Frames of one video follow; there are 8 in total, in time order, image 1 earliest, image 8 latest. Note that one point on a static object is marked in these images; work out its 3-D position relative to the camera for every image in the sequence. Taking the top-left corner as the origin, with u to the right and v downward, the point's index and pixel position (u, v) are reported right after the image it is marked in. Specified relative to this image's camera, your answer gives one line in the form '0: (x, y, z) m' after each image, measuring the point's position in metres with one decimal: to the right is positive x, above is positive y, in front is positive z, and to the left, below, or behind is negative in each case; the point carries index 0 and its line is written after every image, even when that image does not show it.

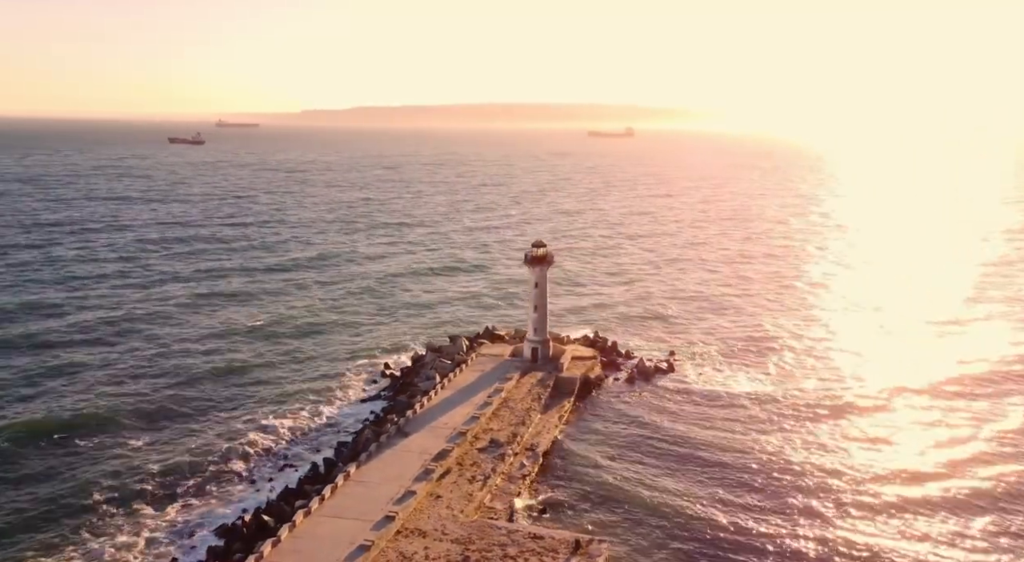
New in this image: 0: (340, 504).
0: (-4.3, -5.5, +18.9) m
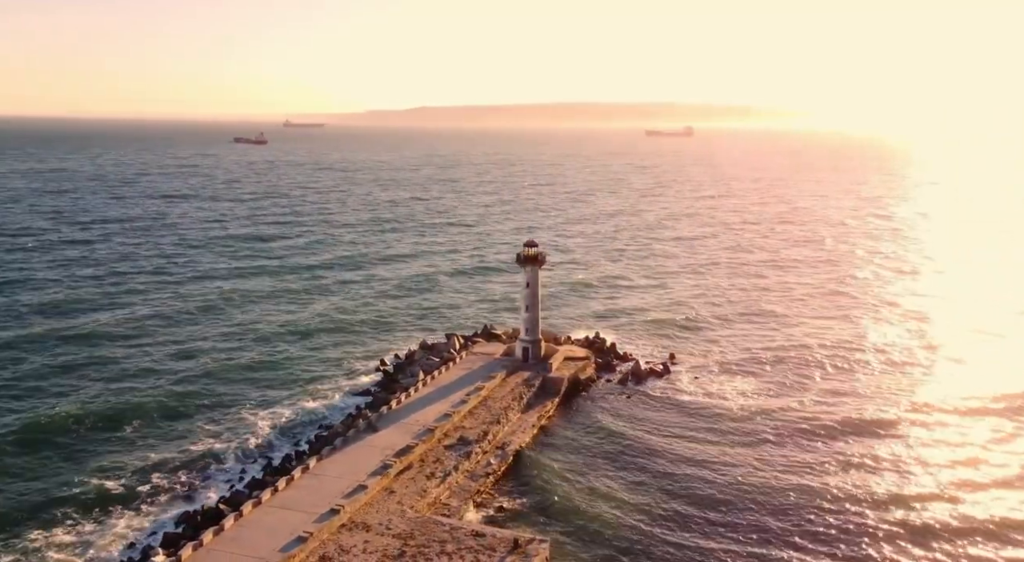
0: (-5.6, -5.5, +19.4) m
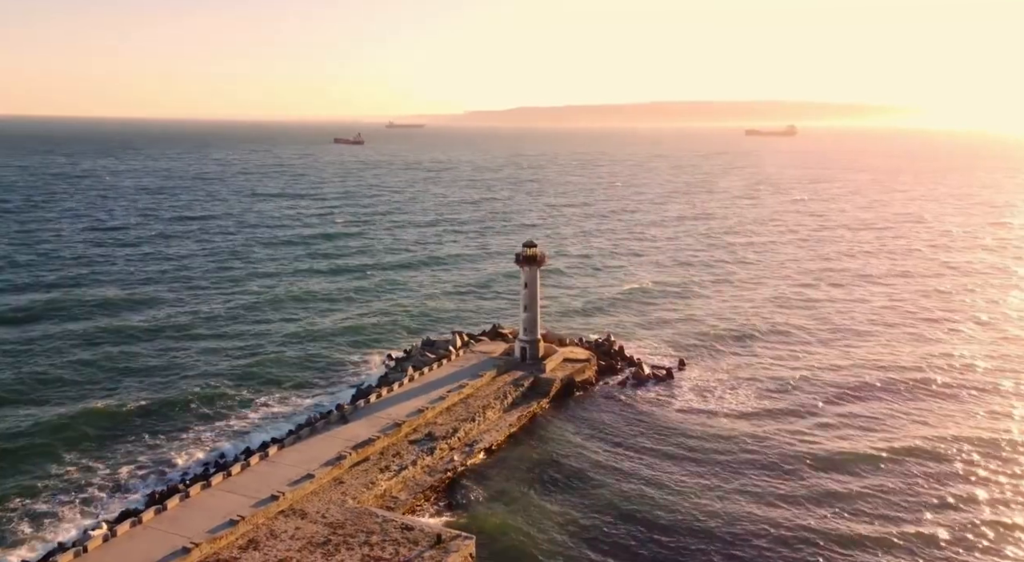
0: (-7.2, -5.3, +20.4) m
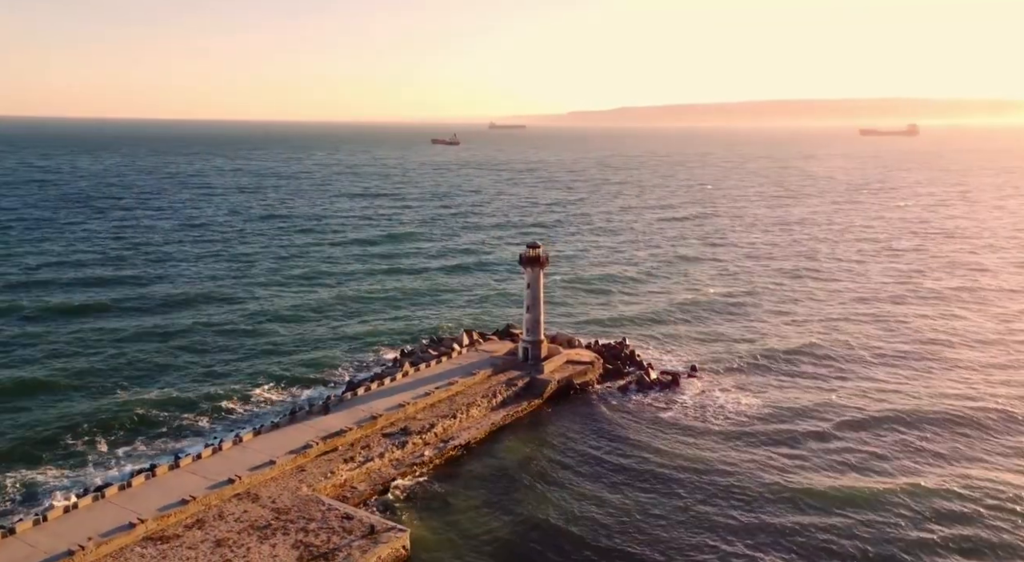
0: (-8.6, -5.2, +21.6) m
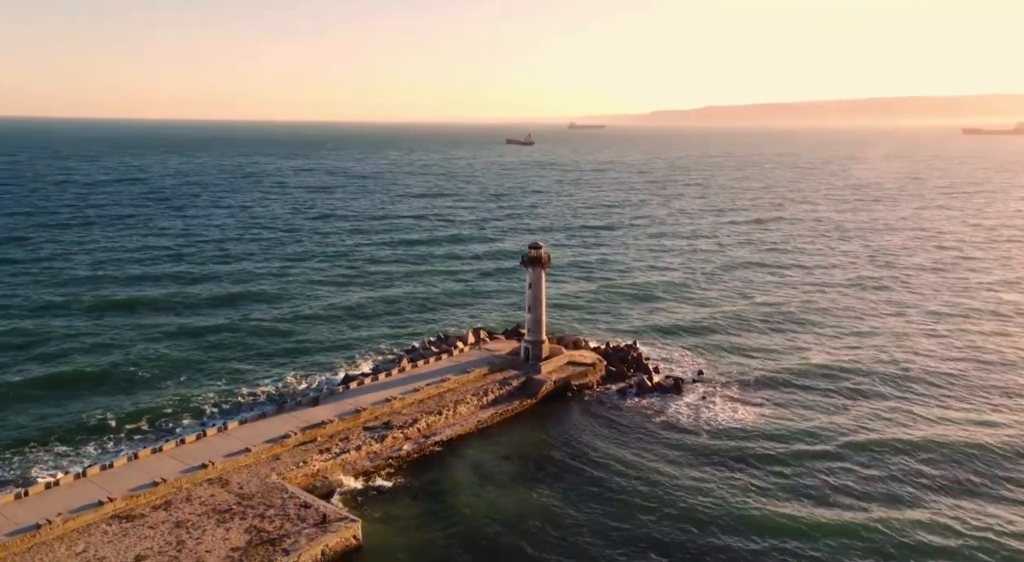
0: (-9.6, -5.0, +22.8) m
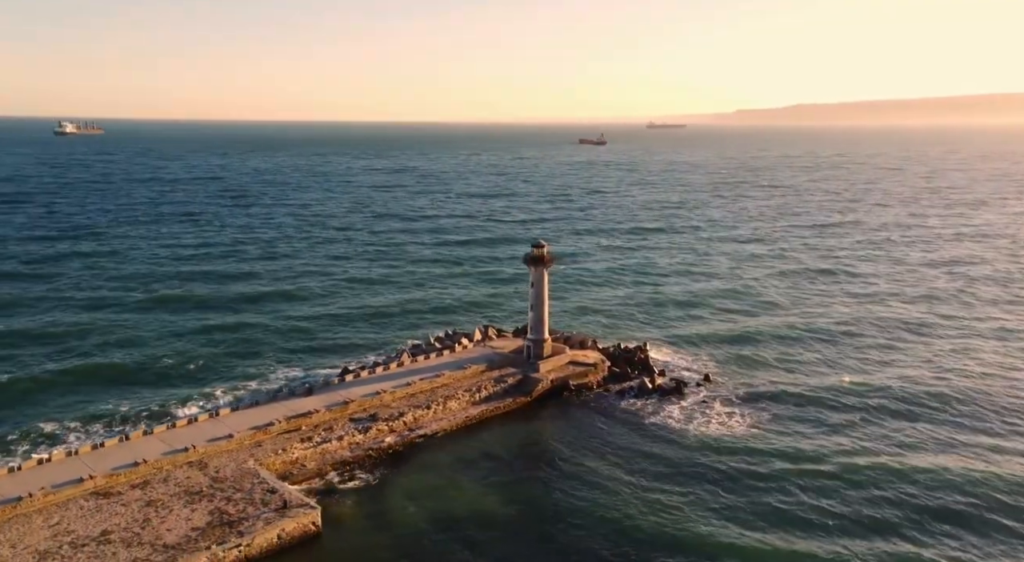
0: (-10.4, -4.7, +23.9) m
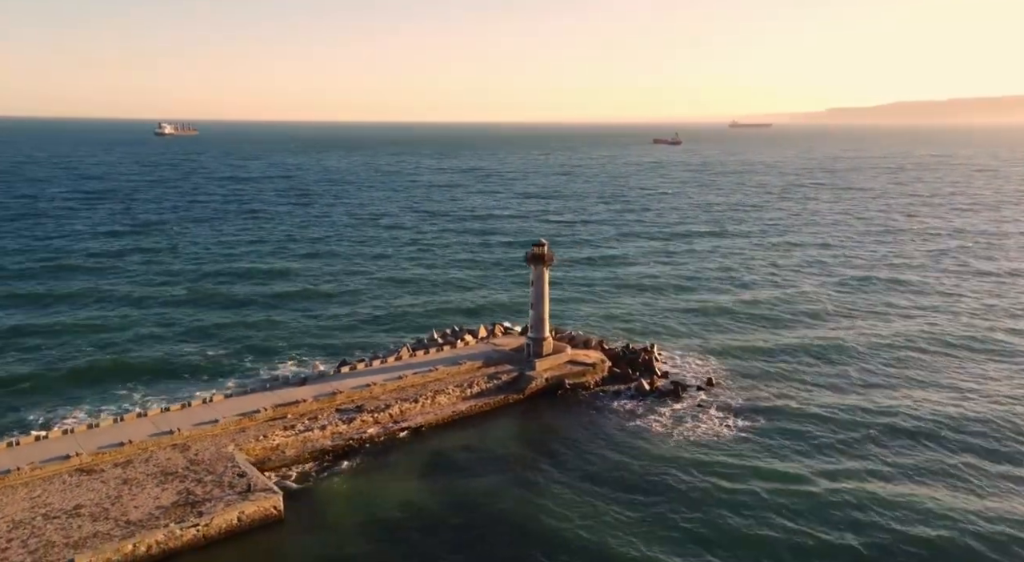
0: (-11.2, -4.4, +25.1) m
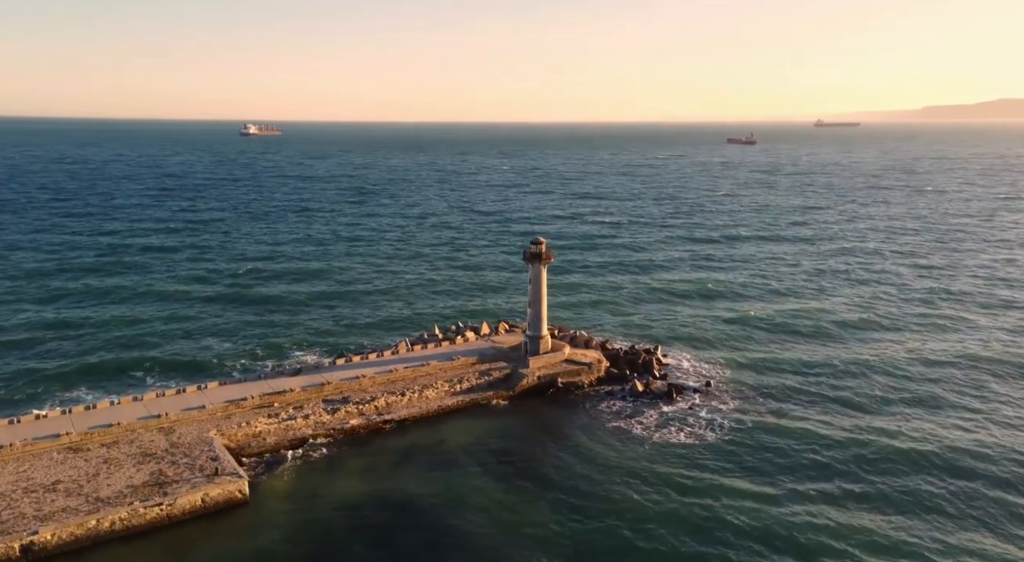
0: (-11.9, -4.1, +26.3) m
